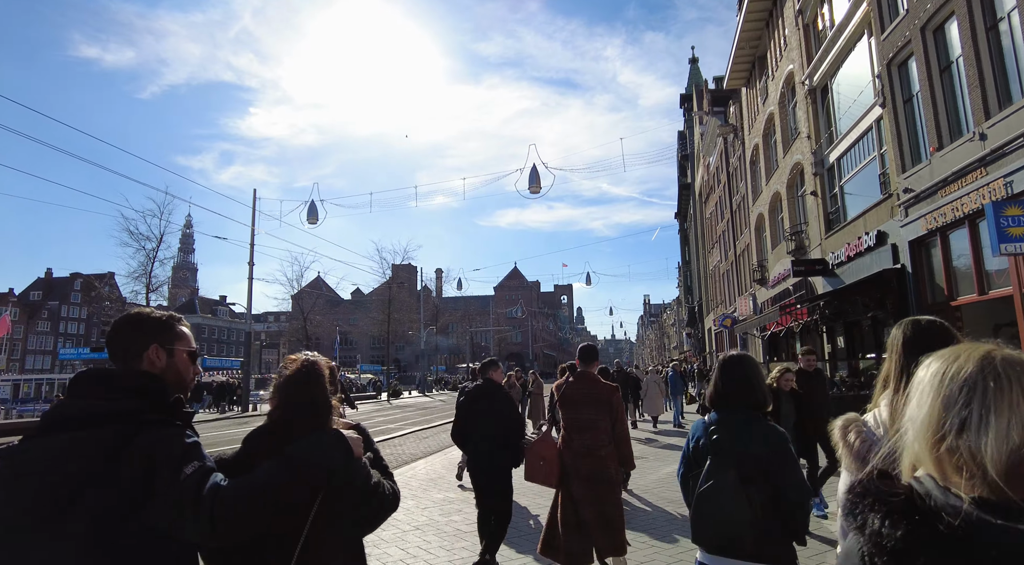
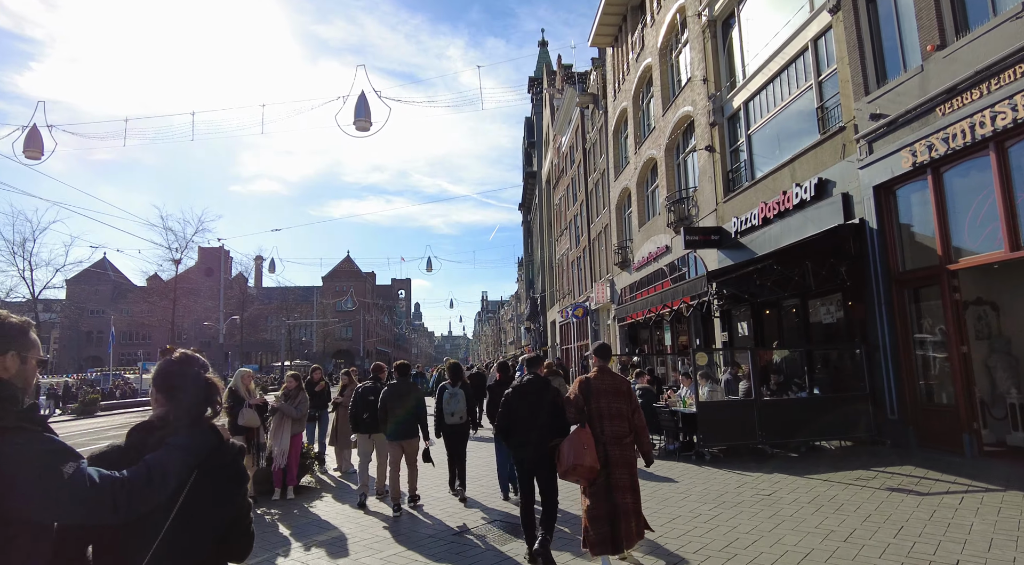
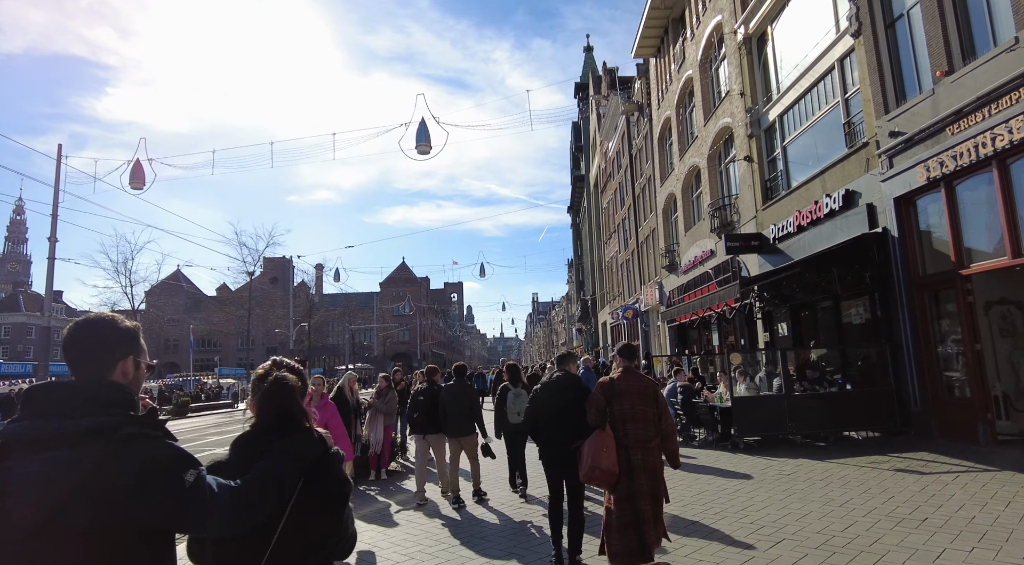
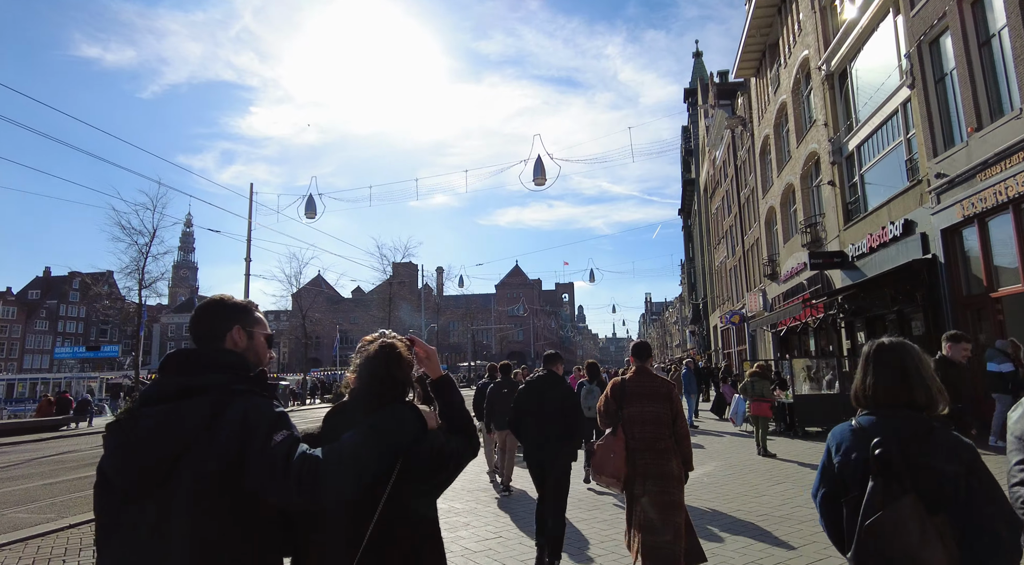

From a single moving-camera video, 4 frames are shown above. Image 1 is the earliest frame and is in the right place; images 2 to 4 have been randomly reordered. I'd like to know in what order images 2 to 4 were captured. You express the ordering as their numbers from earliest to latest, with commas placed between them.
4, 3, 2
